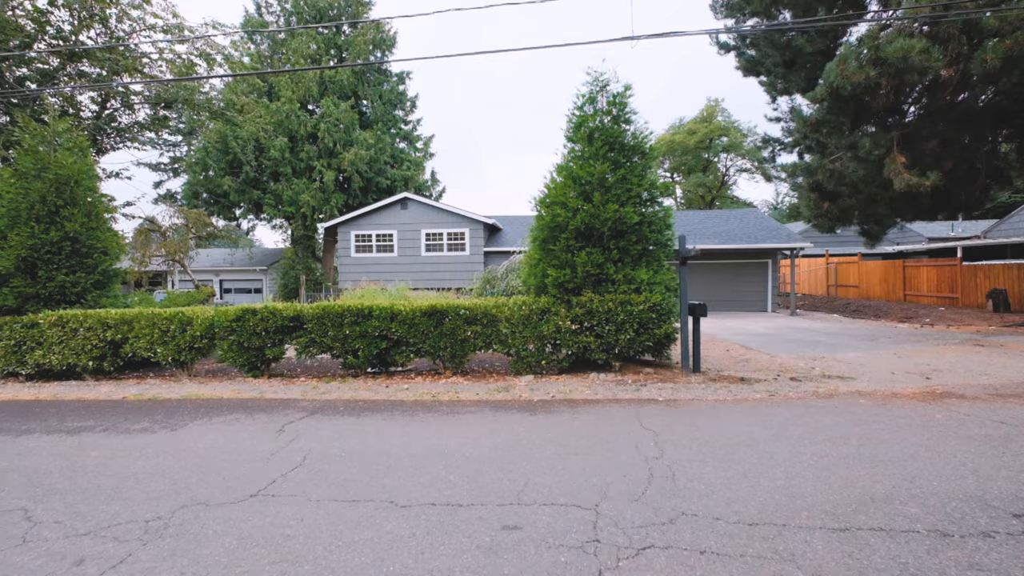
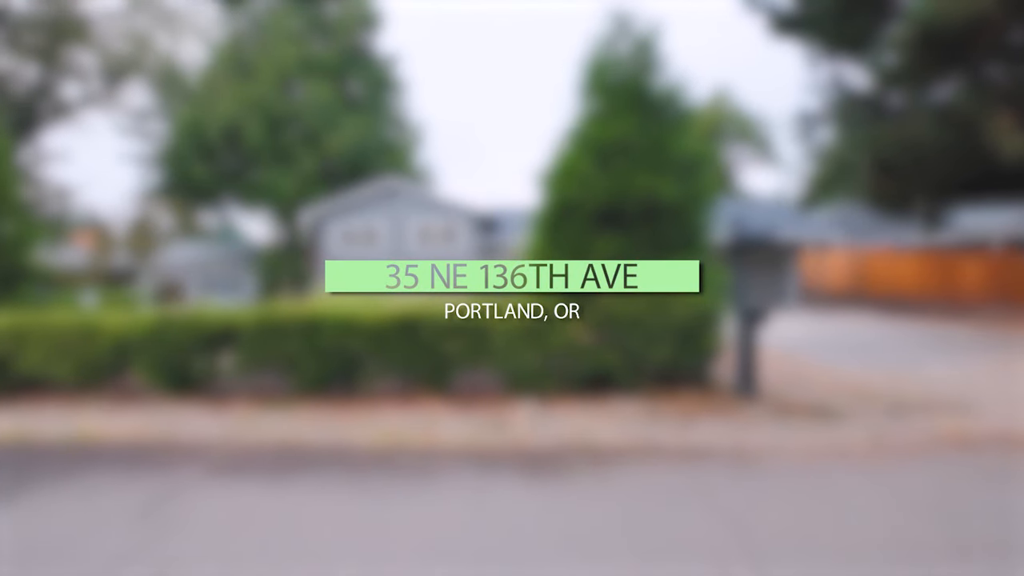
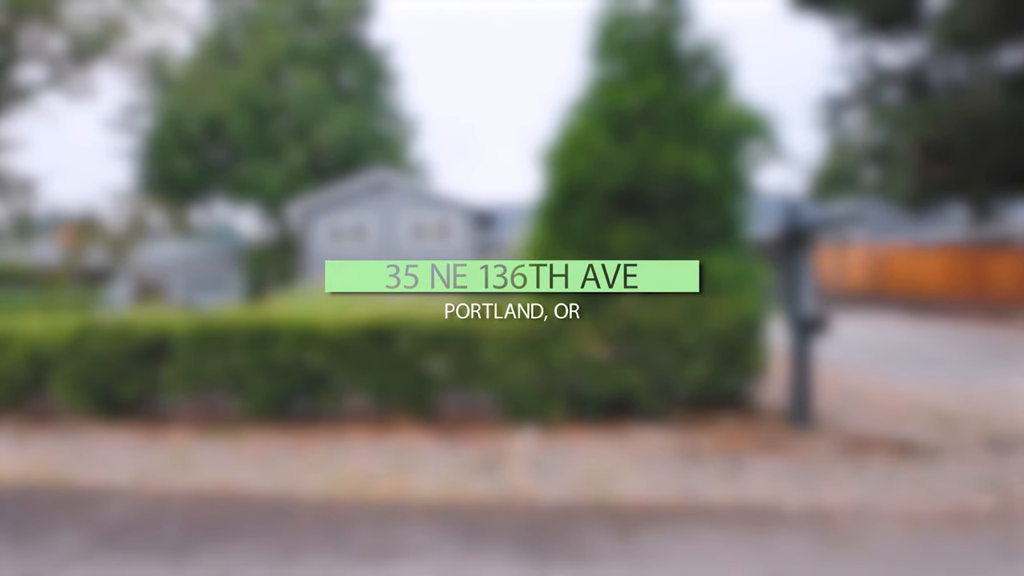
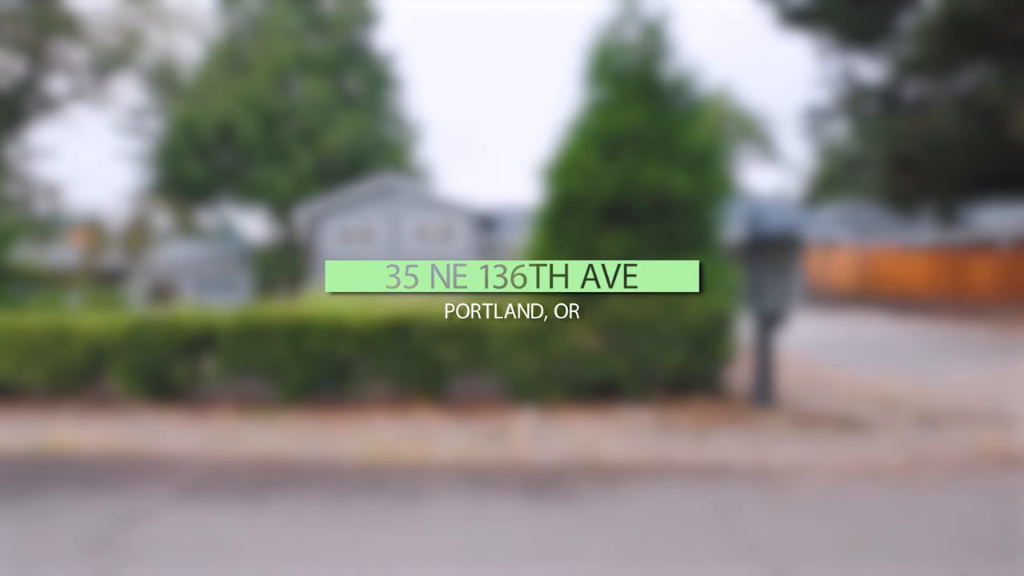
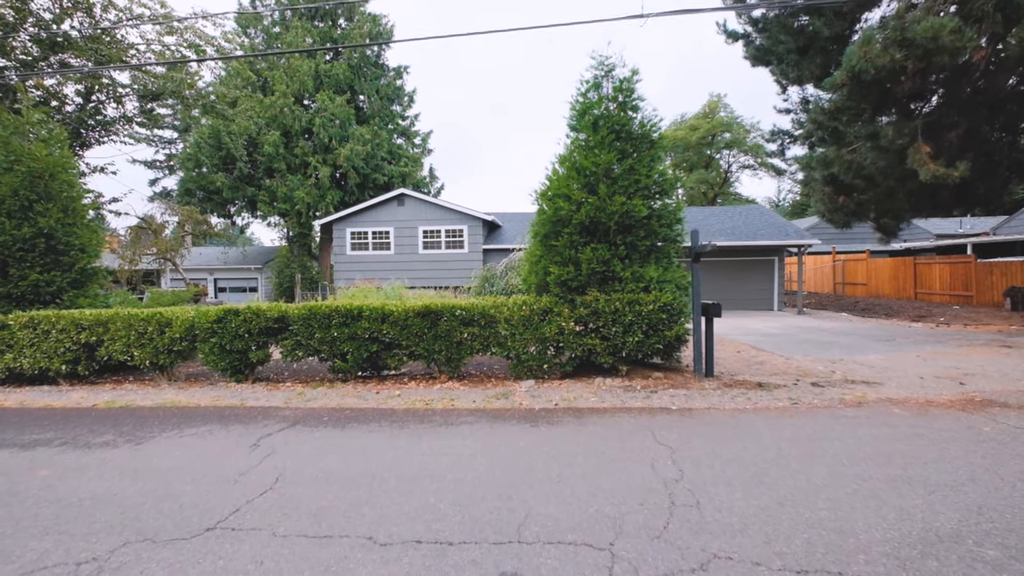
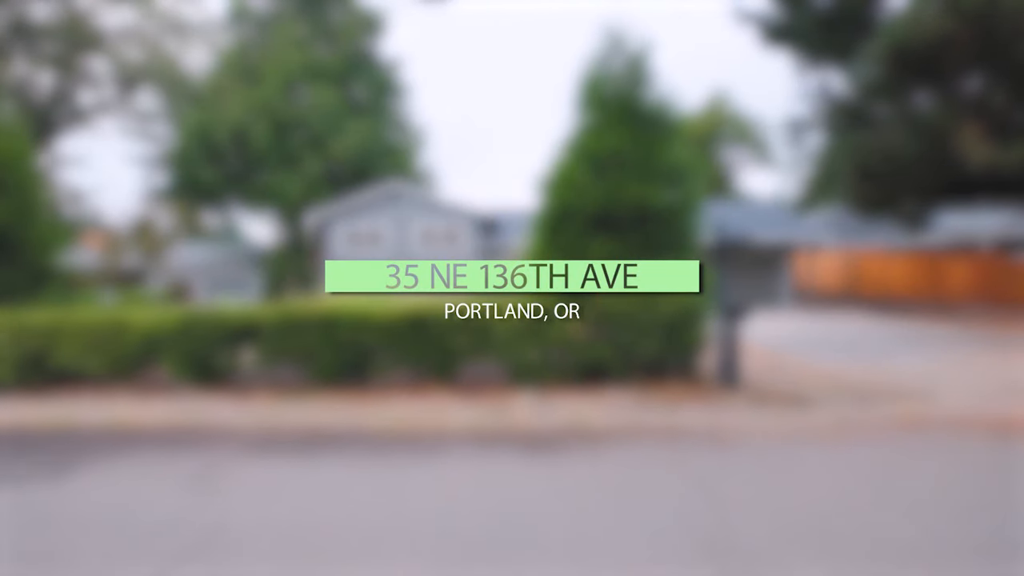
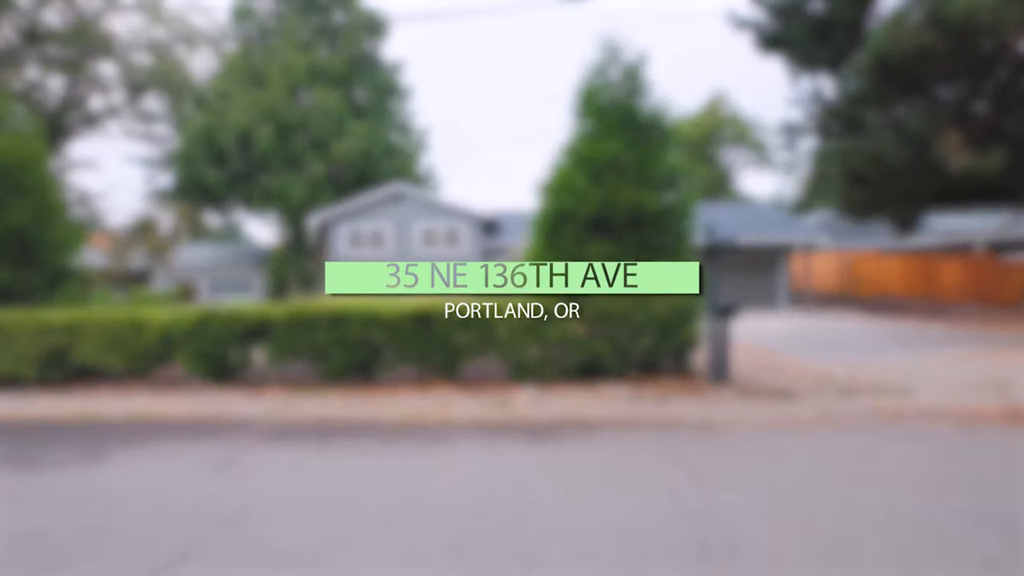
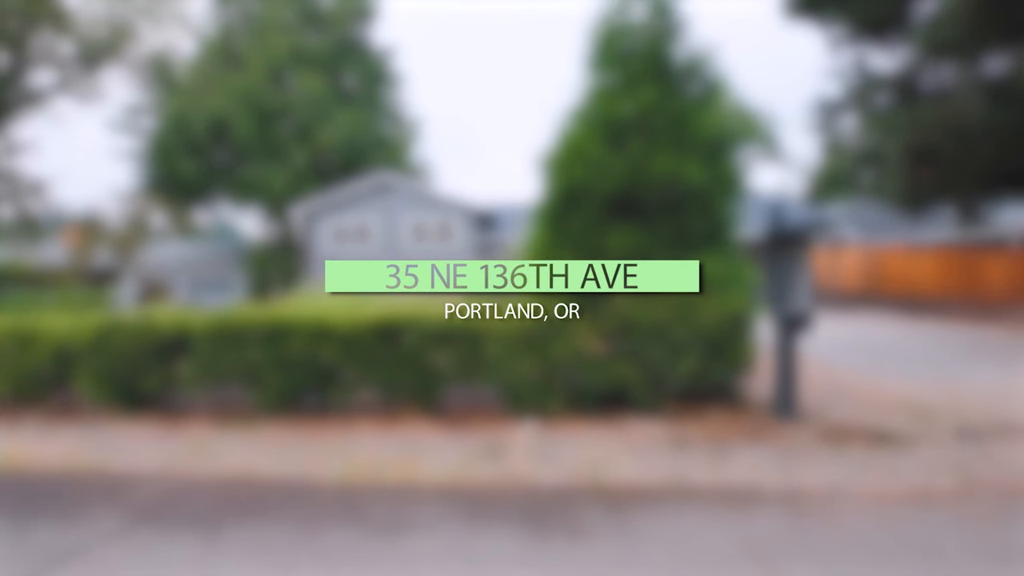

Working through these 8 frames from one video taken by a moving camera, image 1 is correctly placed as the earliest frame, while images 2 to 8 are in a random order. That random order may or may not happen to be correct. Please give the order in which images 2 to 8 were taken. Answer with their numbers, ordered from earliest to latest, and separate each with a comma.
5, 7, 6, 2, 4, 8, 3
